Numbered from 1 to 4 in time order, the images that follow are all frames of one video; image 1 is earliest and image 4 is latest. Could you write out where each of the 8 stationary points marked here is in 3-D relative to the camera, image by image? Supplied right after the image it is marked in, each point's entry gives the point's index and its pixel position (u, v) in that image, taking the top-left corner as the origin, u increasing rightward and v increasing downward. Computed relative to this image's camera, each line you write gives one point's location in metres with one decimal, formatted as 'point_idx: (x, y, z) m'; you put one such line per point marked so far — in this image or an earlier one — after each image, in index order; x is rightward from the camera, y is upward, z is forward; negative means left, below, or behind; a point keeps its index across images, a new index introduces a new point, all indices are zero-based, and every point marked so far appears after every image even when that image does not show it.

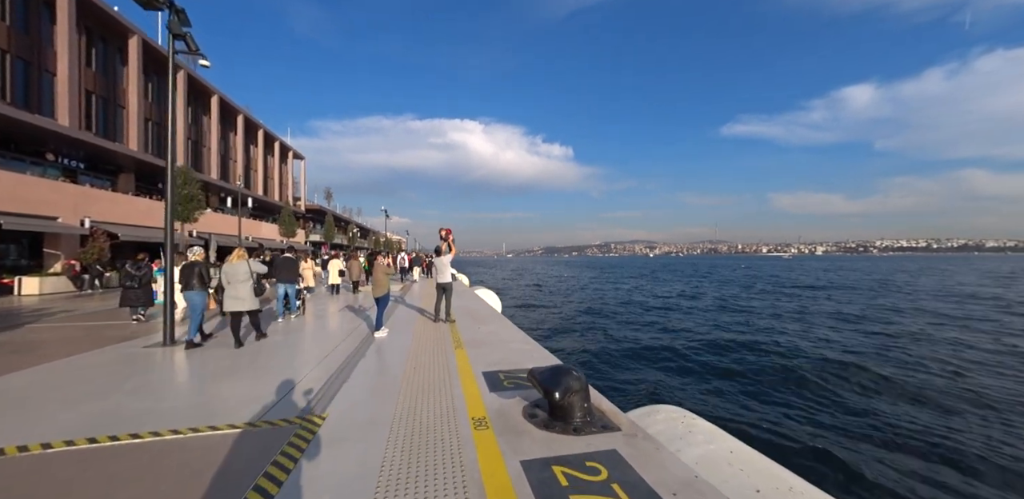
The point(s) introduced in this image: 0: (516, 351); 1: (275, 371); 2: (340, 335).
0: (+0.1, -1.4, +5.3) m
1: (-3.8, -1.9, +6.4) m
2: (-3.8, -1.8, +8.5) m
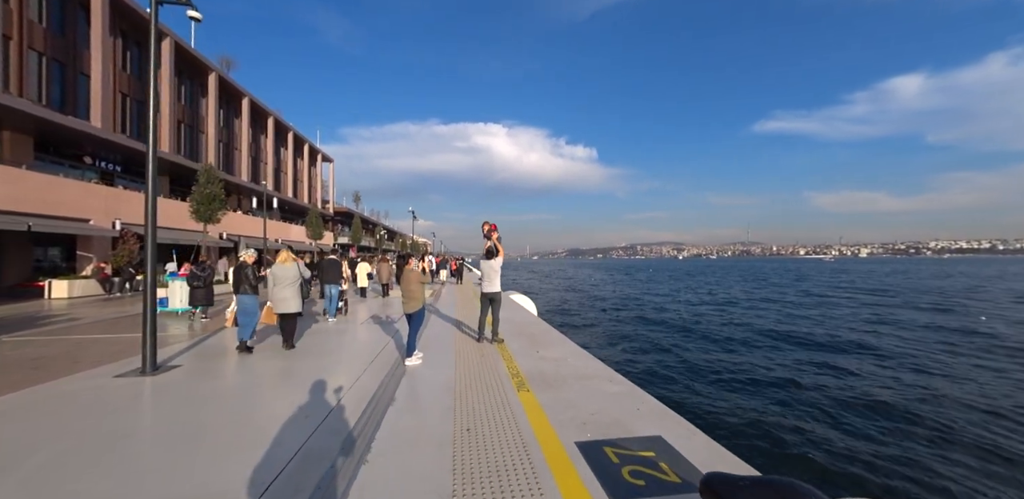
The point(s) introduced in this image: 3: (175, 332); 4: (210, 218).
0: (+0.9, -1.4, +3.8) m
1: (-2.8, -1.9, +5.1) m
2: (-2.7, -1.8, +7.2) m
3: (-7.7, -1.9, +8.7) m
4: (-13.8, +1.4, +17.2) m
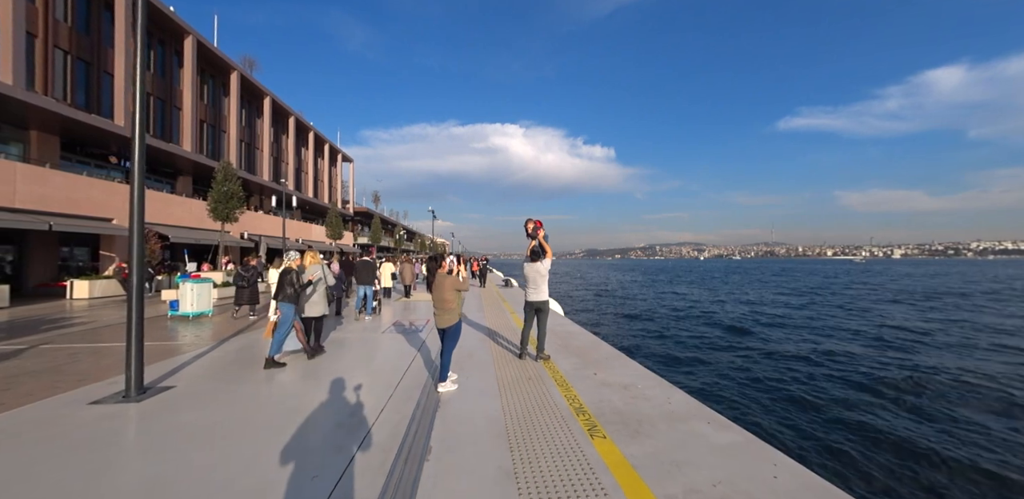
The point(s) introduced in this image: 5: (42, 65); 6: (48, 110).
0: (+1.4, -1.4, +2.8) m
1: (-2.2, -1.9, +4.2) m
2: (-2.0, -1.8, +6.4) m
3: (-6.9, -1.9, +8.1) m
4: (-12.7, +1.5, +16.8) m
5: (-19.5, +7.7, +15.7) m
6: (-18.3, +5.5, +15.0) m
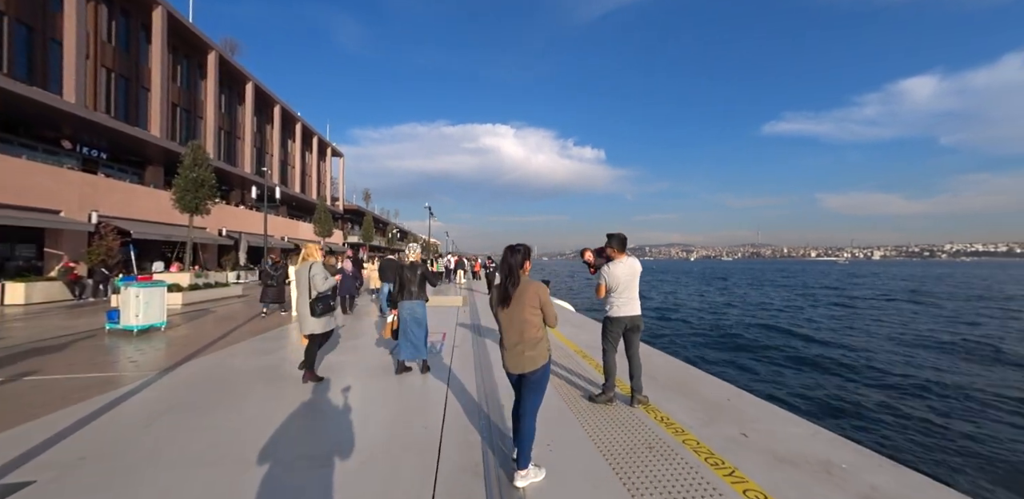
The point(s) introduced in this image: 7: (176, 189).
0: (+2.3, -1.4, +1.0) m
1: (-1.4, -1.8, +2.4) m
2: (-1.2, -1.8, +4.5) m
3: (-6.2, -1.8, +6.1) m
4: (-12.2, +1.6, +14.7) m
5: (-18.9, +7.8, +13.5) m
6: (-17.8, +5.6, +12.7) m
7: (-12.8, +2.2, +14.6) m
